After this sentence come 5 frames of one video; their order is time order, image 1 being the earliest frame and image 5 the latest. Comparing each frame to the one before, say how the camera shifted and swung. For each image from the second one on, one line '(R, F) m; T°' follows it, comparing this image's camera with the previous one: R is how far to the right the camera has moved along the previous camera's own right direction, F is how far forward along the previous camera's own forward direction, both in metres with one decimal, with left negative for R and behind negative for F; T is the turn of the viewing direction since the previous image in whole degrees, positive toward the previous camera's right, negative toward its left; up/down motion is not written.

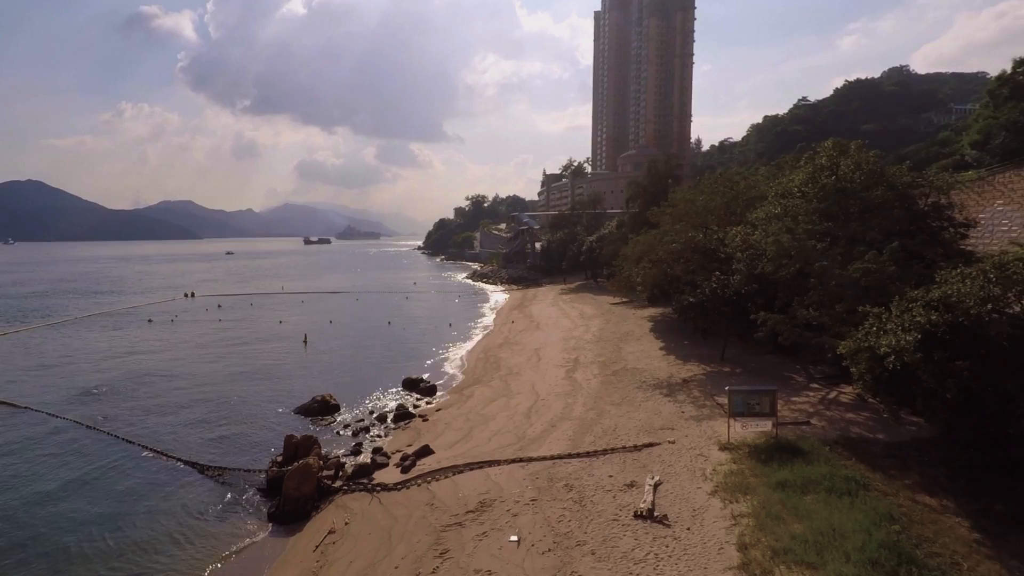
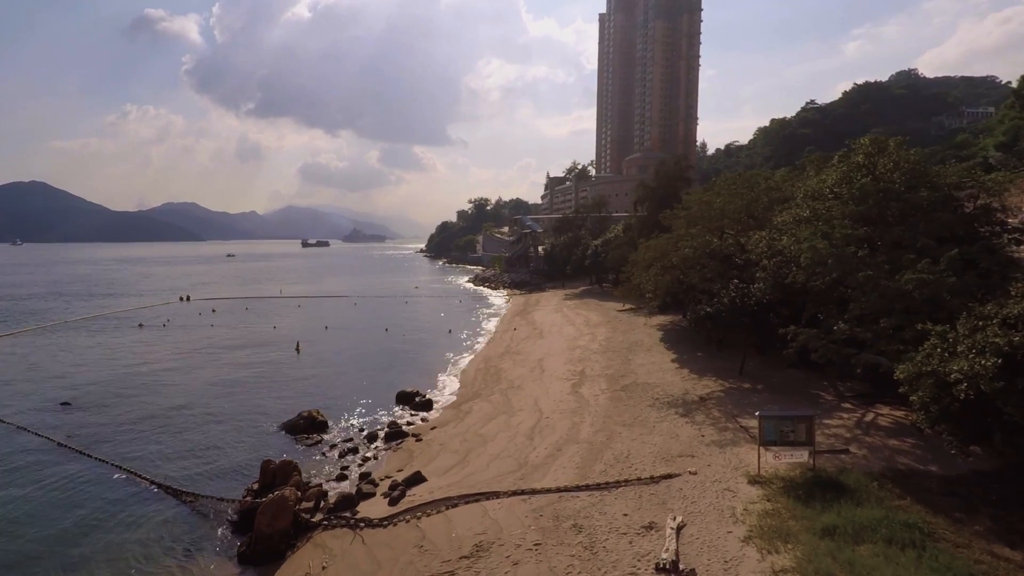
(0.0, +1.6) m; 0°
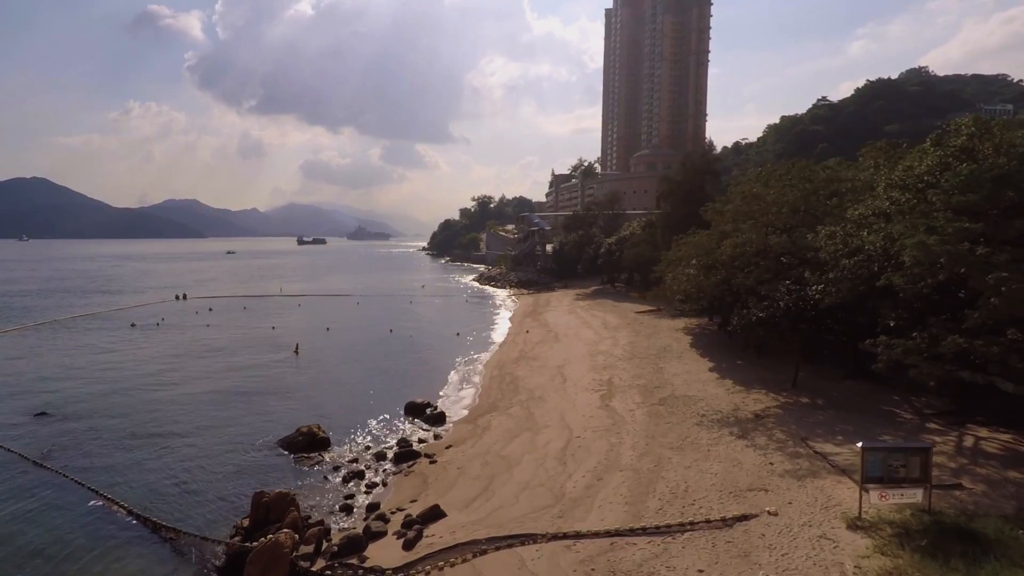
(-0.7, +2.2) m; 0°
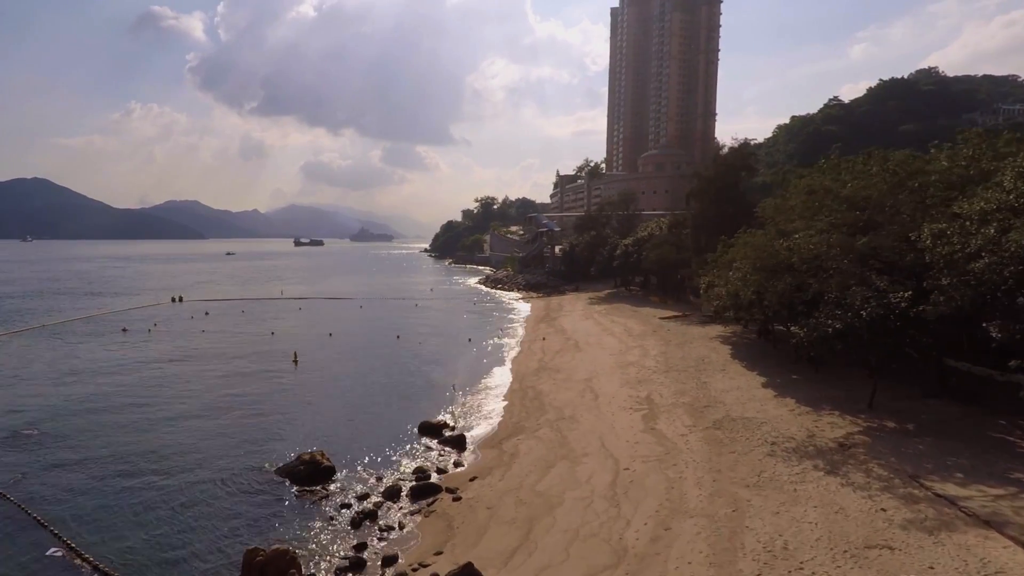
(-0.9, +2.4) m; 0°
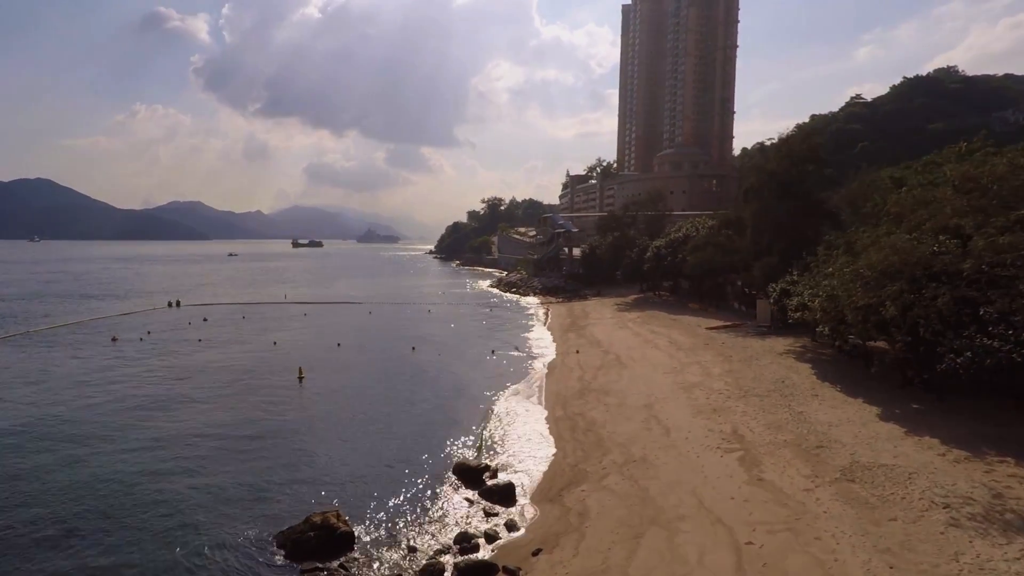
(-1.4, +3.6) m; 0°
